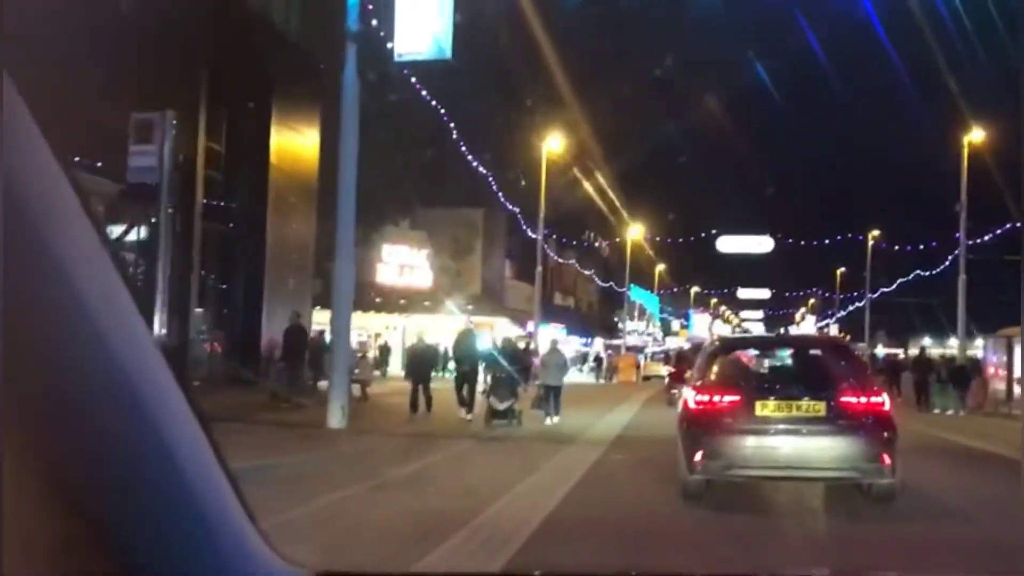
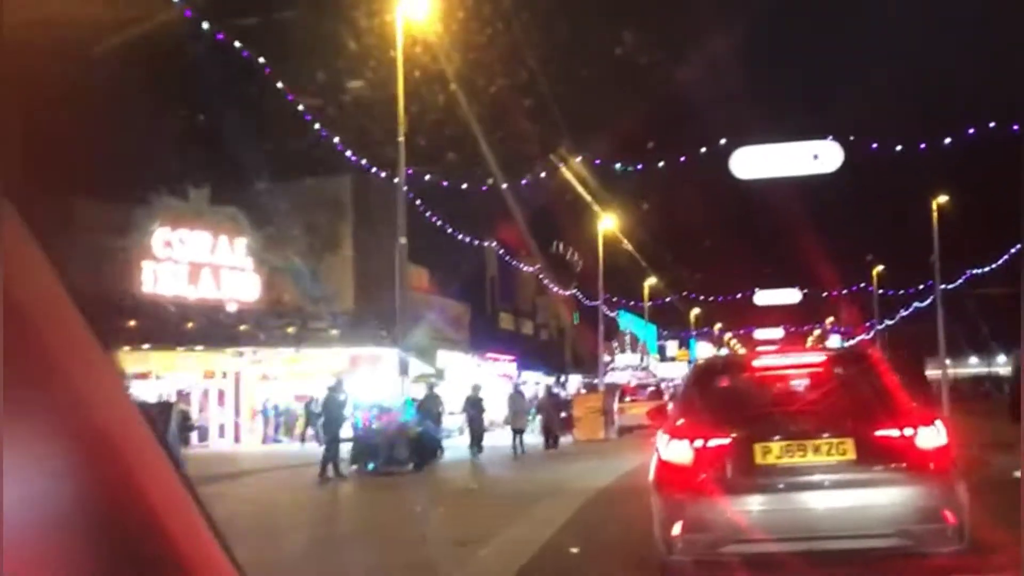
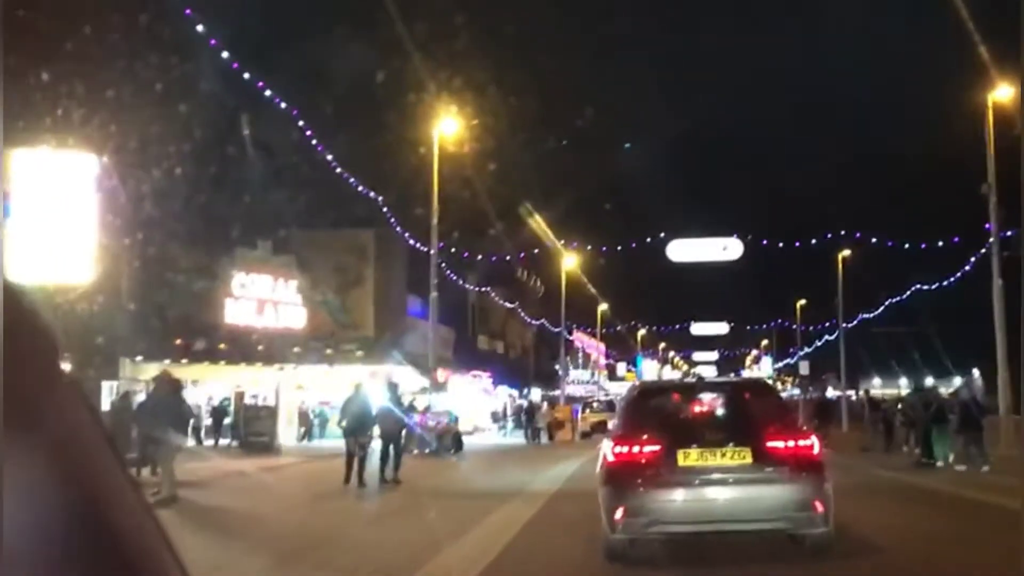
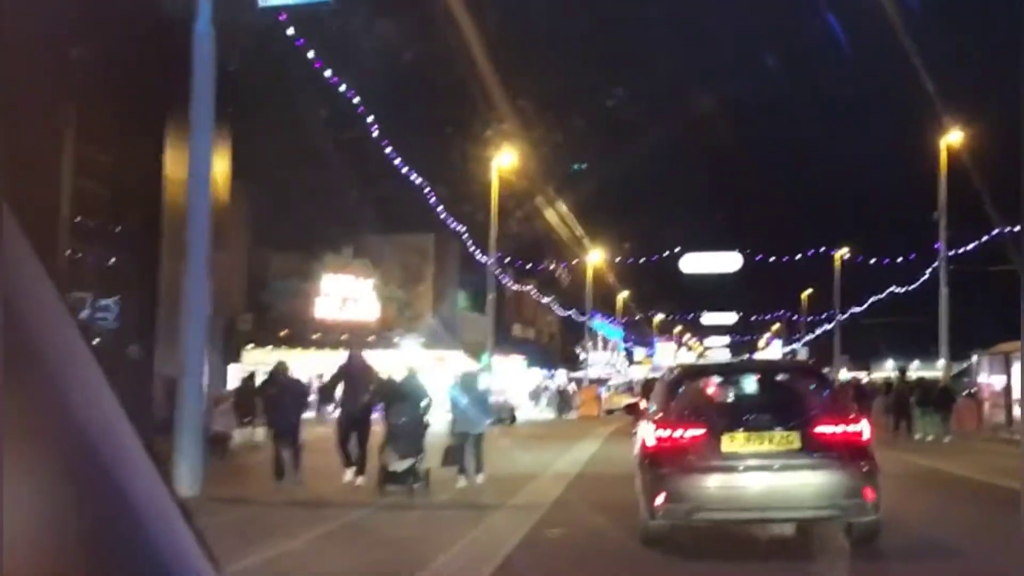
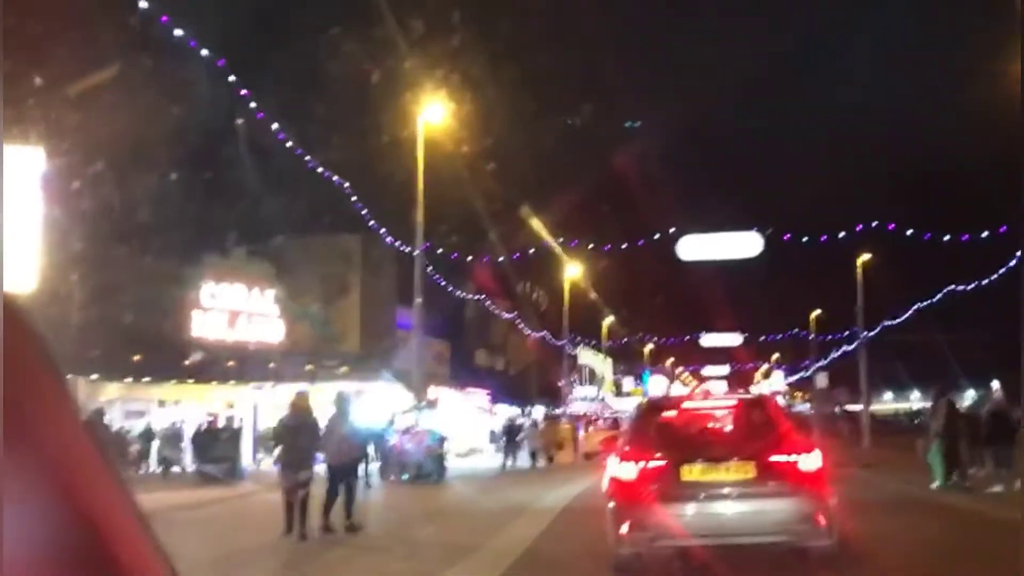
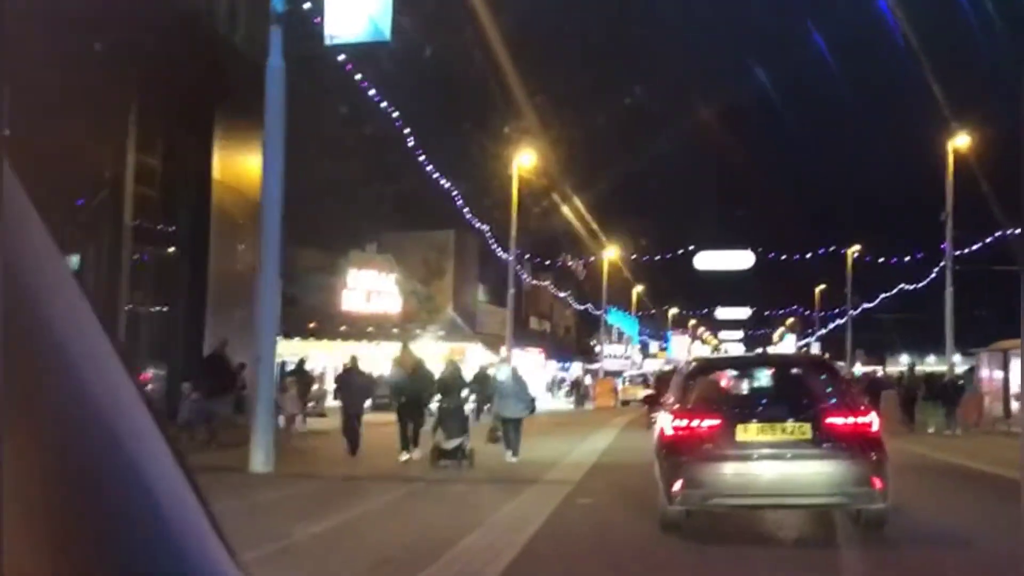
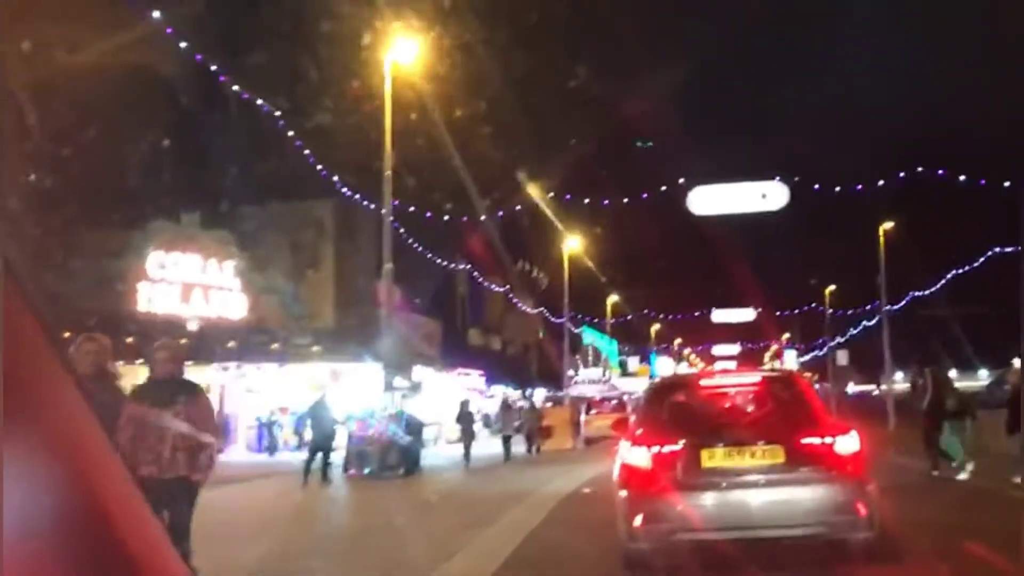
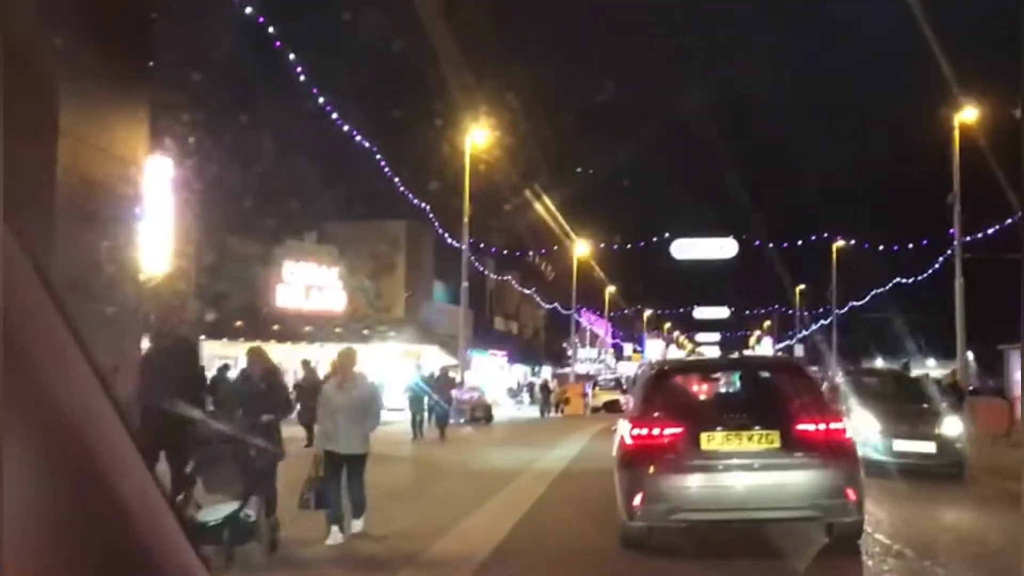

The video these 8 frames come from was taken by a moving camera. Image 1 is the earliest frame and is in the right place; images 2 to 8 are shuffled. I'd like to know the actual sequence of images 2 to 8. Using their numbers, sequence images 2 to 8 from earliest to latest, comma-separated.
6, 4, 8, 3, 5, 7, 2
